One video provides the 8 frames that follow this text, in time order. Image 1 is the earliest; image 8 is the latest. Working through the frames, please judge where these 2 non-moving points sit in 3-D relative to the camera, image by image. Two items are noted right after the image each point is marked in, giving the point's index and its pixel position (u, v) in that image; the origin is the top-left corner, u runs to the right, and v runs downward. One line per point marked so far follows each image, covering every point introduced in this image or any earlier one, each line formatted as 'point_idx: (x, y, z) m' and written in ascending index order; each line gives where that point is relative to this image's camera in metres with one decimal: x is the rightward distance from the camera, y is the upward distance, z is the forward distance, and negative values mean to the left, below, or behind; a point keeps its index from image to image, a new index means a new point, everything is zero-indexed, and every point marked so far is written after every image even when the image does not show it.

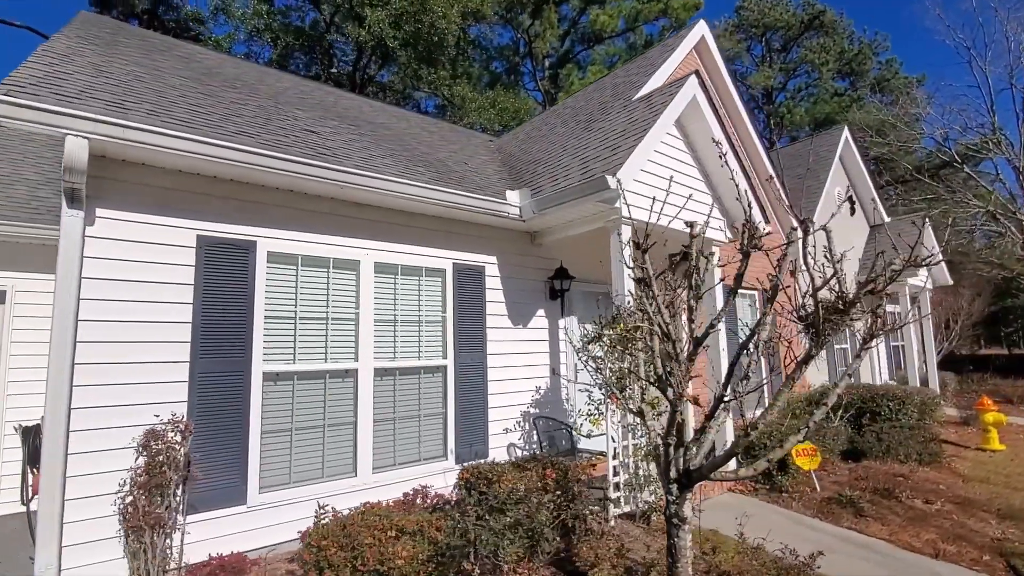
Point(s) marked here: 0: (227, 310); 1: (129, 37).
0: (-2.5, -0.2, +5.0) m
1: (-5.6, +3.7, +8.4) m
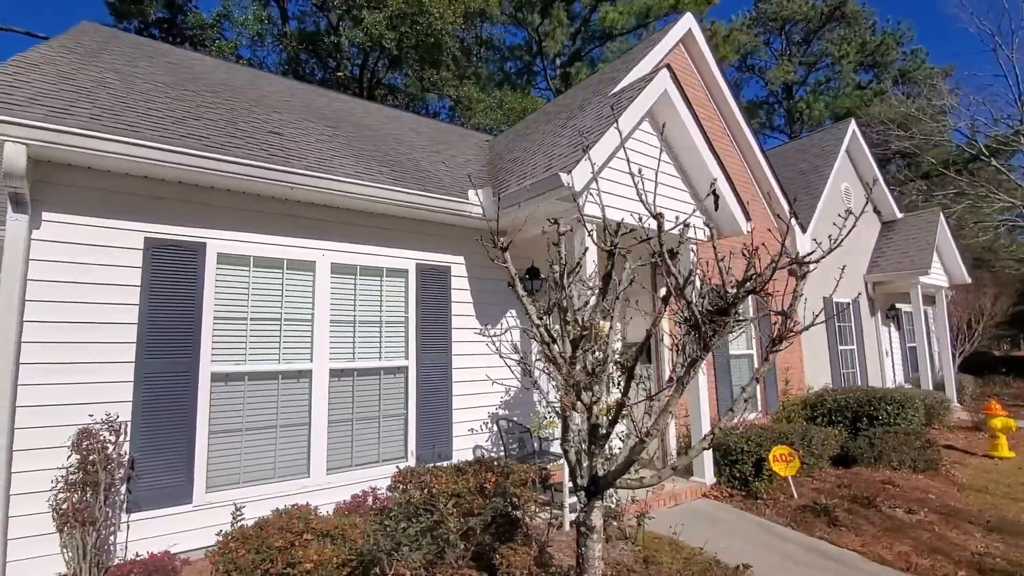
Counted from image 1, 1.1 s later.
0: (-3.0, -0.2, +5.0) m
1: (-5.9, +3.6, +8.6) m
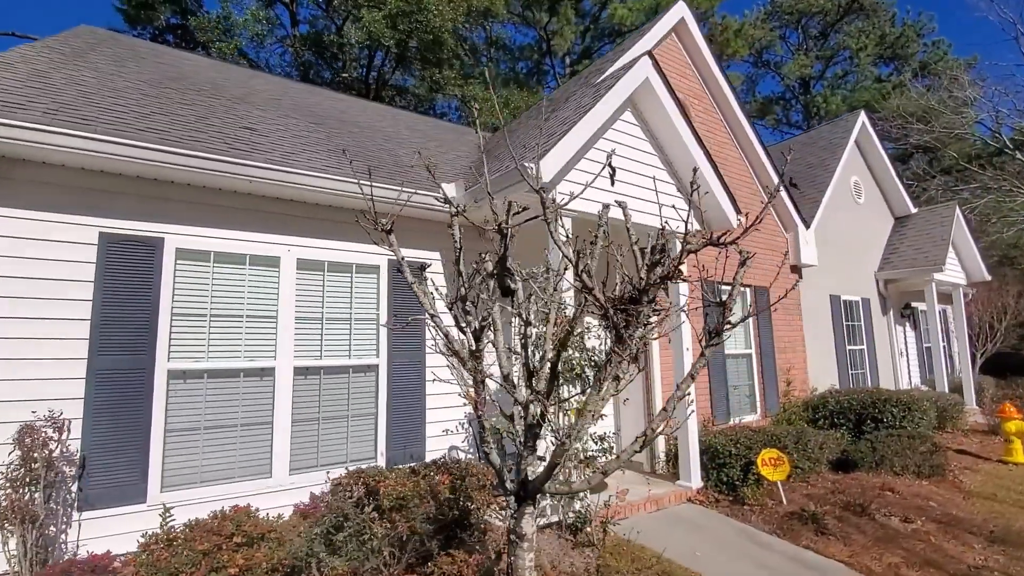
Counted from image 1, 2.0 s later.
0: (-3.3, -0.2, +4.9) m
1: (-6.1, +3.7, +8.7) m
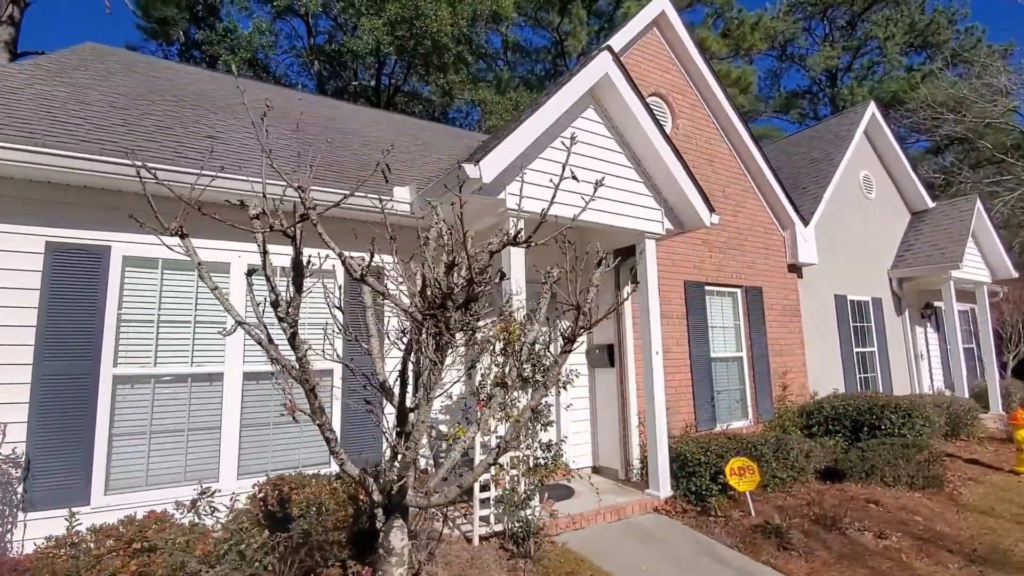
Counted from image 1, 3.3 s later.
0: (-3.9, -0.2, +5.1) m
1: (-6.5, +3.5, +9.0) m
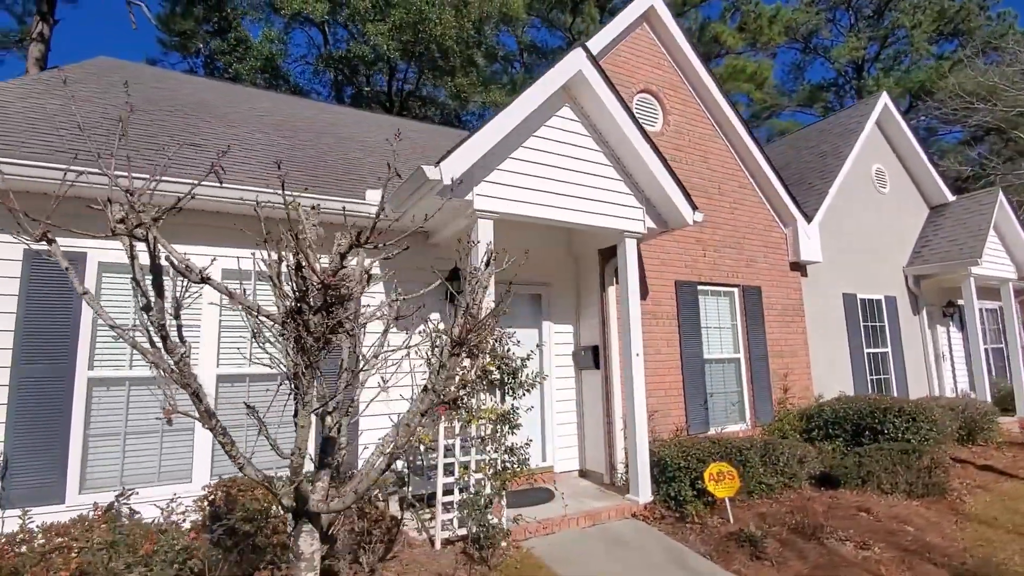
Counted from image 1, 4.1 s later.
0: (-4.2, -0.3, +5.2) m
1: (-6.6, +3.5, +9.3) m
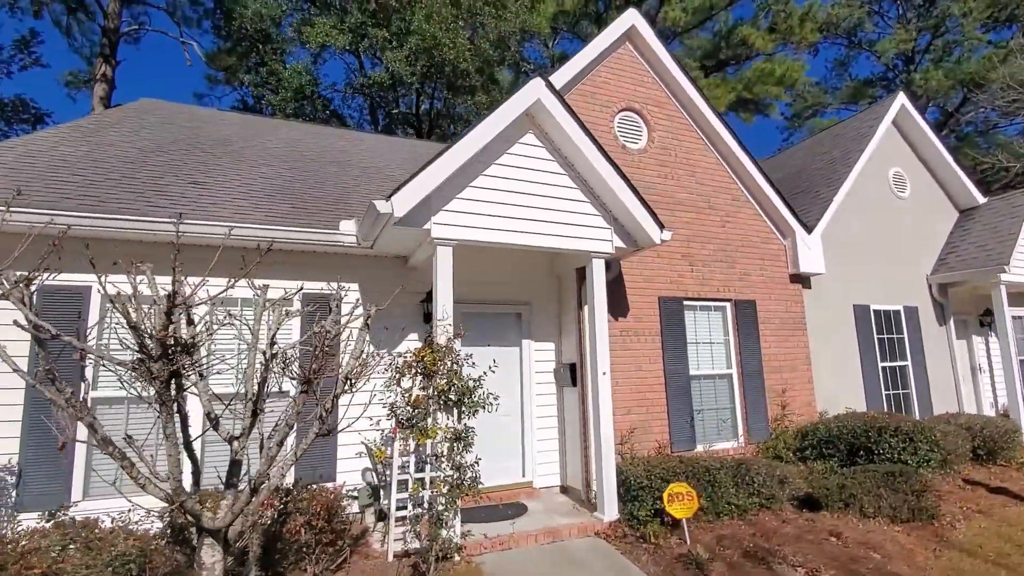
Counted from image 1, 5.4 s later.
0: (-4.7, -0.6, +5.9) m
1: (-6.7, +3.1, +10.3) m
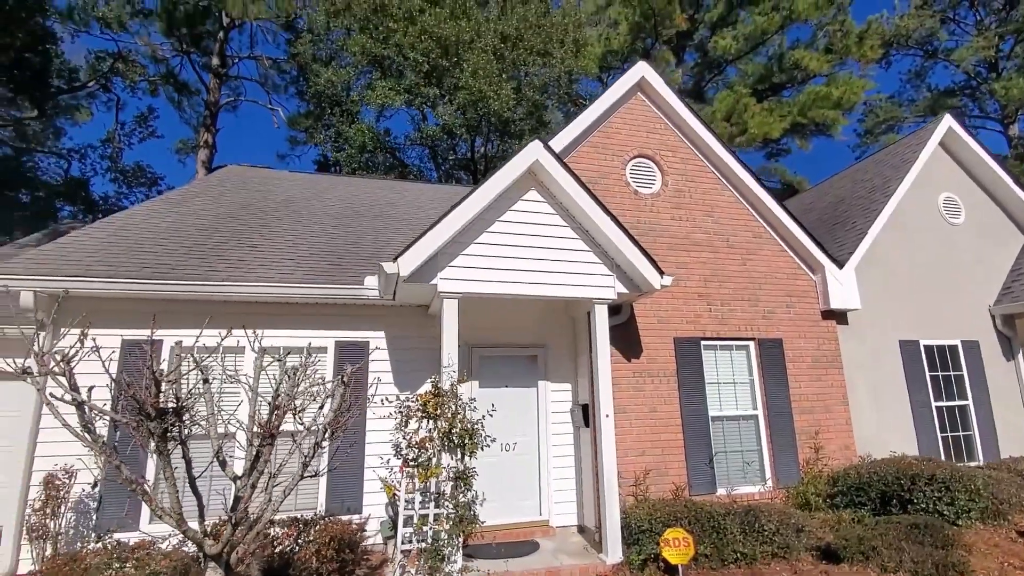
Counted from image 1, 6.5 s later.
0: (-4.7, -1.3, +7.1) m
1: (-6.1, +2.1, +11.9) m
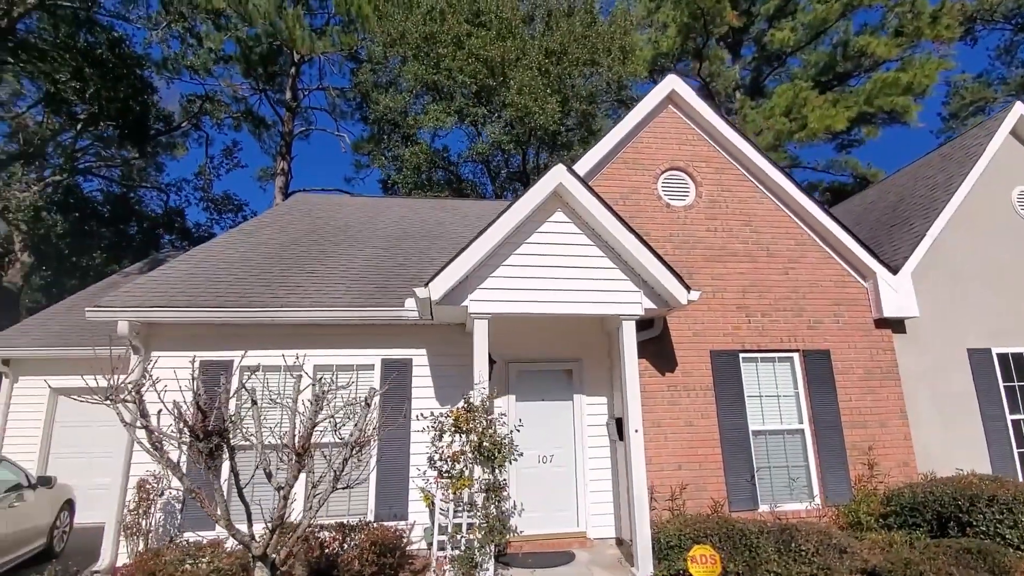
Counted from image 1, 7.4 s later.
0: (-4.2, -1.7, +7.9) m
1: (-5.1, +1.7, +12.9) m
